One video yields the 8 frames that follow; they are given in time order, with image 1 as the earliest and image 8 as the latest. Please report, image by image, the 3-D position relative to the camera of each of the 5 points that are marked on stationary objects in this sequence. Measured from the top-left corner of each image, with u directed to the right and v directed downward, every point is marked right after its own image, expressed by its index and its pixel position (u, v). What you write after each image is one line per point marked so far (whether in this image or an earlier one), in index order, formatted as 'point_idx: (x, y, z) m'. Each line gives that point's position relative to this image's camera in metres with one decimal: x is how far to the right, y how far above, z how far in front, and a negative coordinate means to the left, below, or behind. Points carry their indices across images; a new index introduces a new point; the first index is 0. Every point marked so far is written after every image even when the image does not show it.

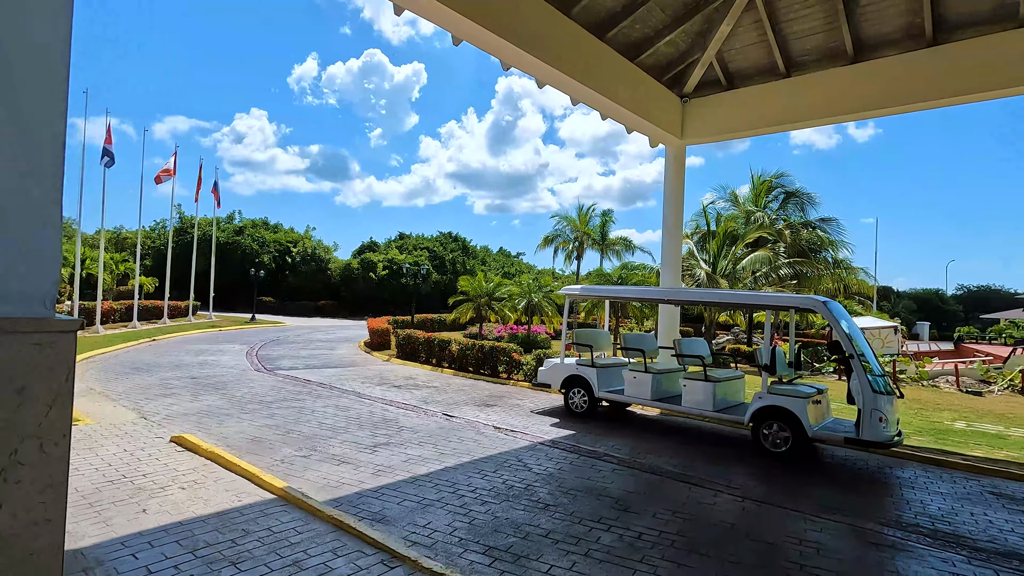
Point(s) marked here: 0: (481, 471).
0: (-0.3, -1.7, +5.1) m
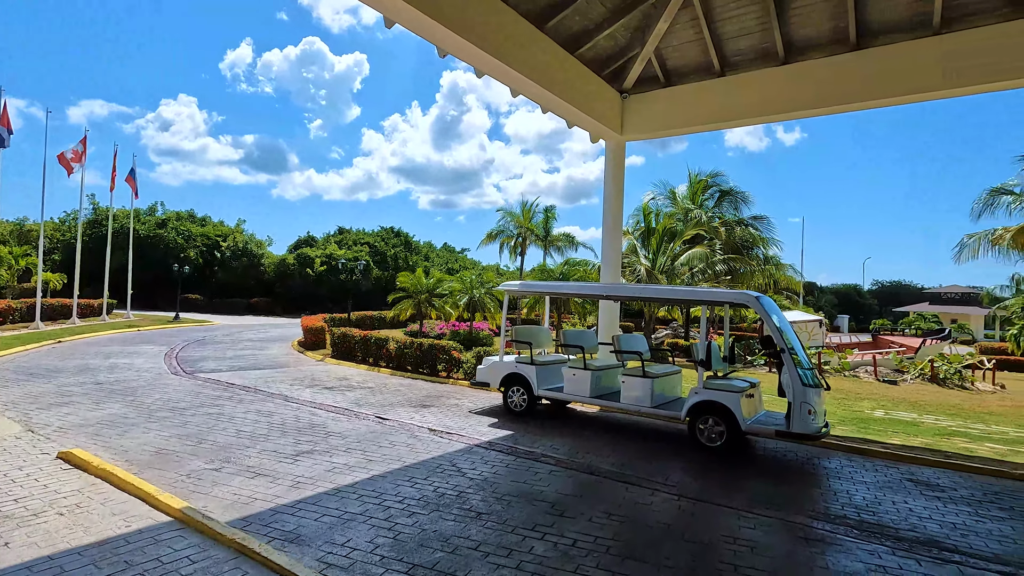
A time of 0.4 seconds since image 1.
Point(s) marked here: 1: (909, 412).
0: (-0.9, -1.7, +4.8) m
1: (+6.9, -2.1, +9.3) m
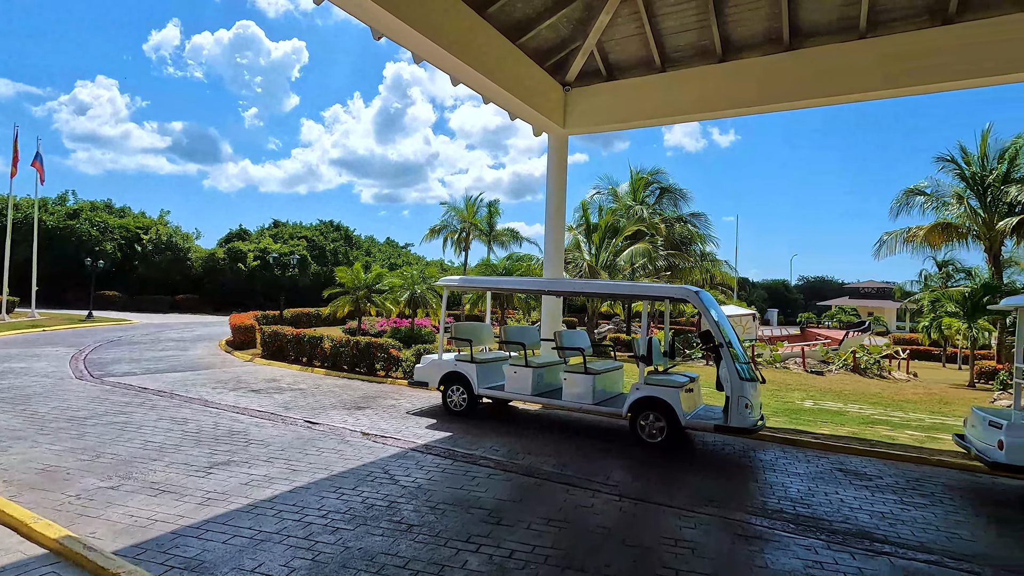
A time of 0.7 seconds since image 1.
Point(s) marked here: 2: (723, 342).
0: (-1.4, -1.7, +4.4) m
1: (+5.8, -2.1, +9.7) m
2: (+2.4, -0.6, +6.1) m
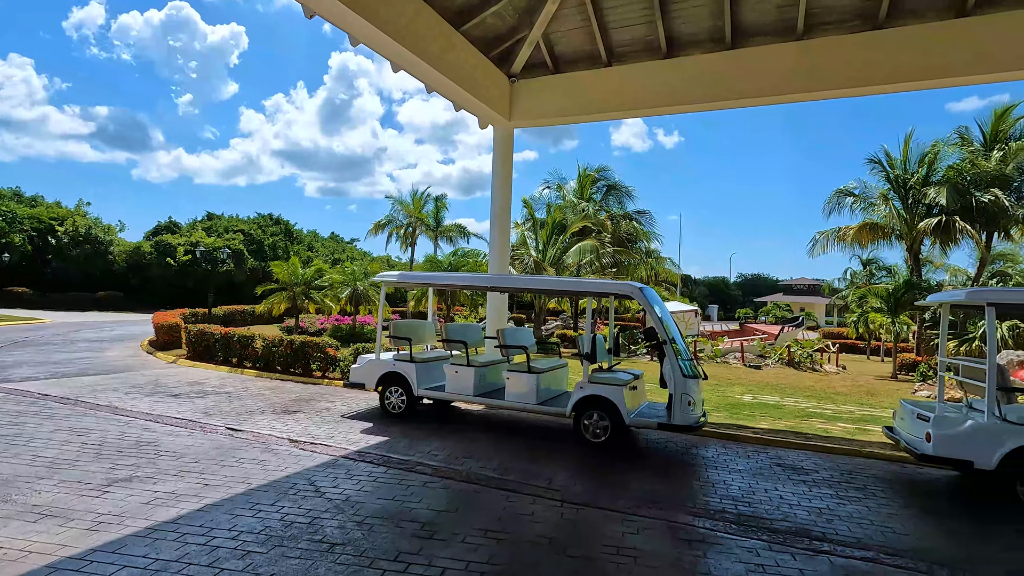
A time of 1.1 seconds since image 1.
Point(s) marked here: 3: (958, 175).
0: (-1.9, -1.6, +4.0) m
1: (+4.8, -2.0, +9.9) m
2: (+1.7, -0.6, +6.0) m
3: (+12.2, +3.1, +14.6) m
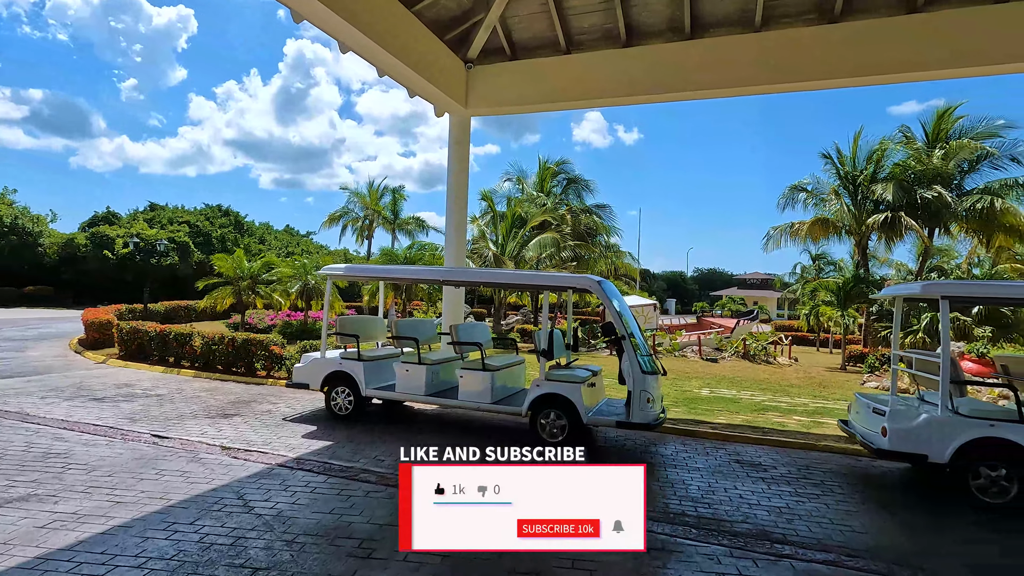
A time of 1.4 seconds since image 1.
0: (-2.3, -1.6, +3.6) m
1: (+4.0, -1.9, +9.9) m
2: (+1.2, -0.5, +5.8) m
3: (+11.0, +3.3, +15.1) m
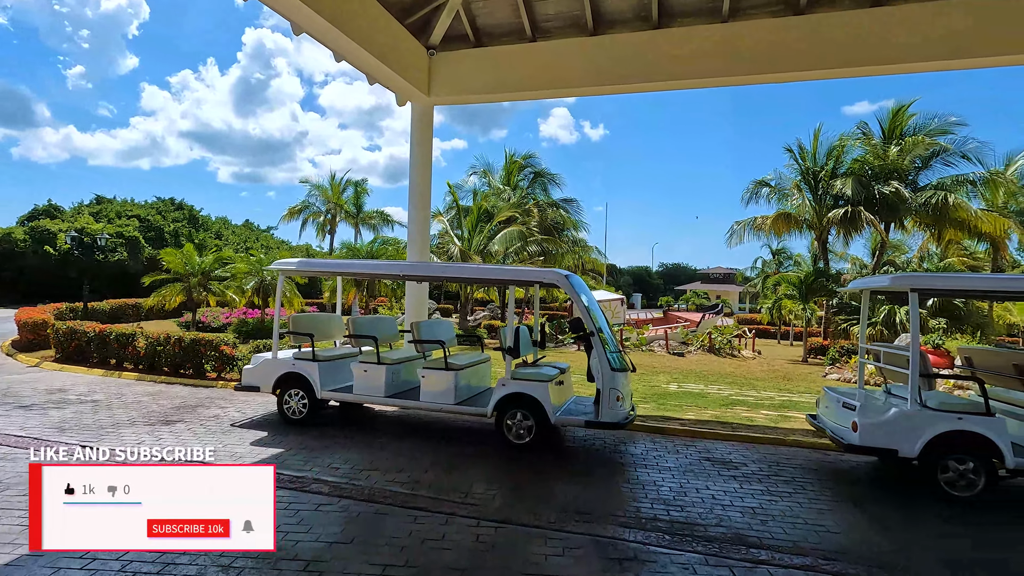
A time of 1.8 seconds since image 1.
0: (-2.5, -1.6, +3.2) m
1: (+3.4, -1.8, +9.9) m
2: (+0.9, -0.4, +5.6) m
3: (+10.1, +3.5, +15.4) m
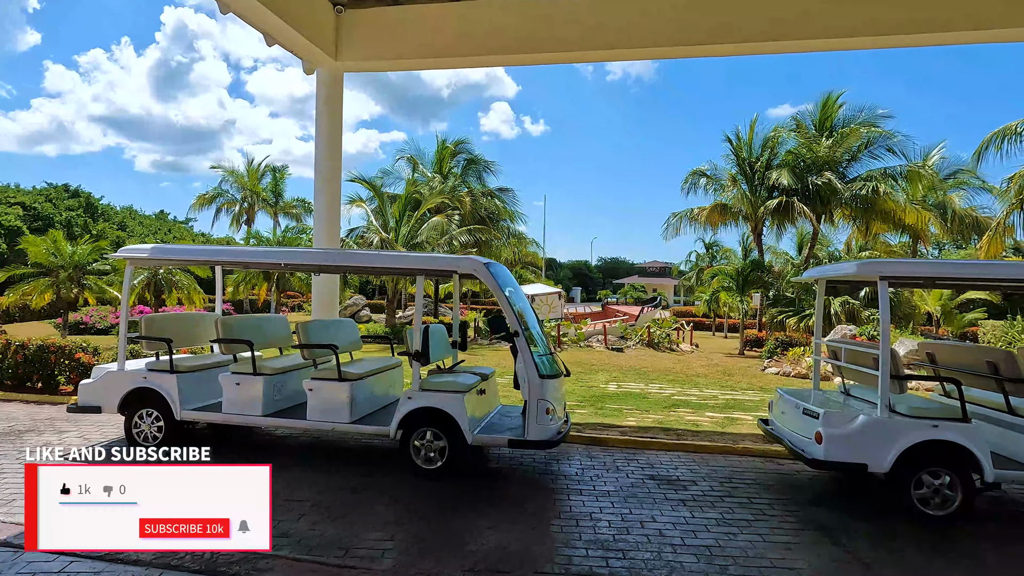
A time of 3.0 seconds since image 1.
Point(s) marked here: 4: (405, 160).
0: (-3.0, -1.5, +1.9) m
1: (+2.2, -1.6, +9.3) m
2: (+0.1, -0.4, +4.7) m
3: (+8.1, +3.7, +15.4) m
4: (-3.4, +4.1, +17.2) m
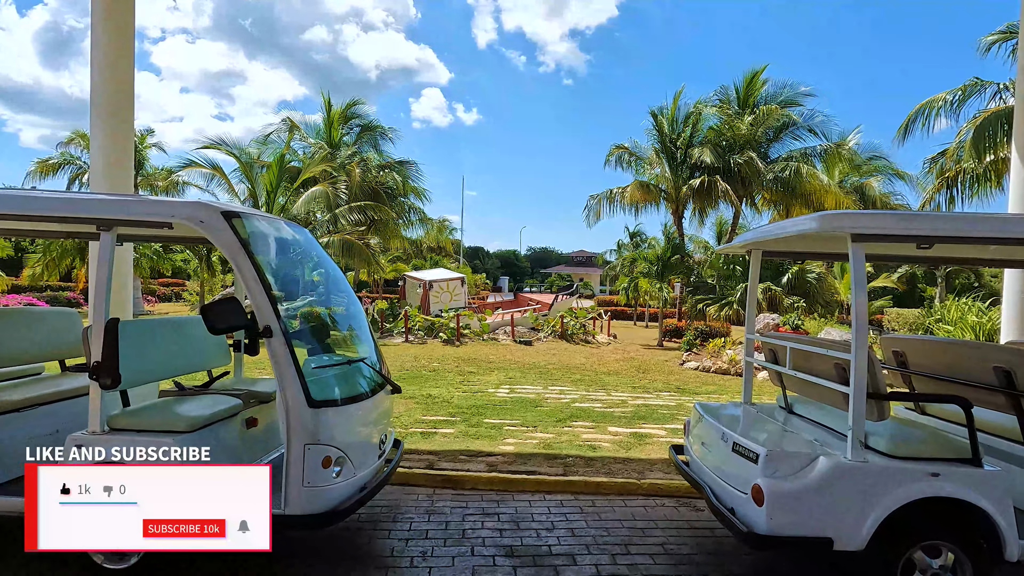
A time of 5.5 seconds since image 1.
0: (-3.9, -1.4, -0.3) m
1: (+0.3, -1.4, +7.7) m
2: (-1.2, -0.2, +2.8) m
3: (+5.5, +4.1, +14.4) m
4: (-6.2, +4.5, +14.7) m
